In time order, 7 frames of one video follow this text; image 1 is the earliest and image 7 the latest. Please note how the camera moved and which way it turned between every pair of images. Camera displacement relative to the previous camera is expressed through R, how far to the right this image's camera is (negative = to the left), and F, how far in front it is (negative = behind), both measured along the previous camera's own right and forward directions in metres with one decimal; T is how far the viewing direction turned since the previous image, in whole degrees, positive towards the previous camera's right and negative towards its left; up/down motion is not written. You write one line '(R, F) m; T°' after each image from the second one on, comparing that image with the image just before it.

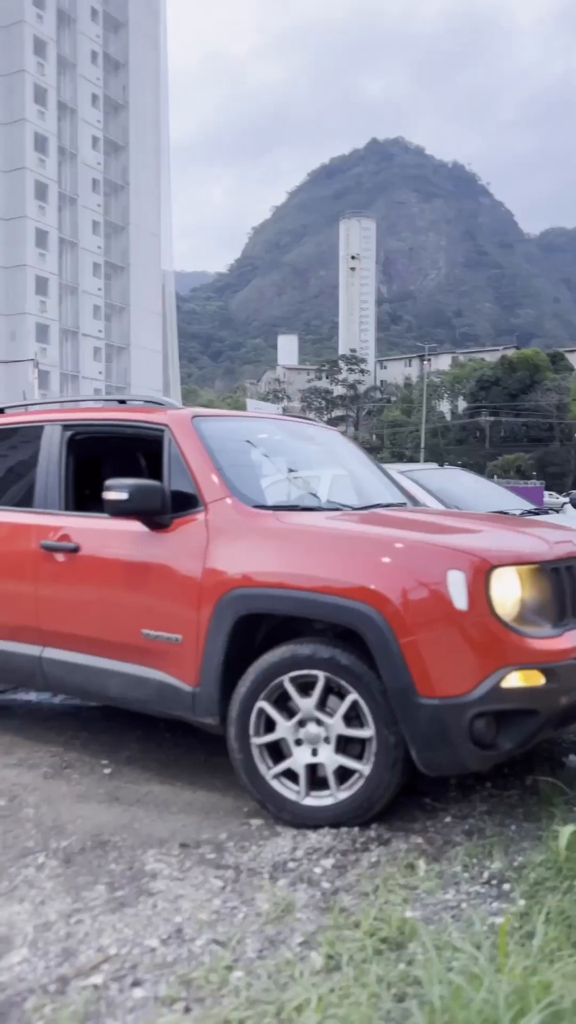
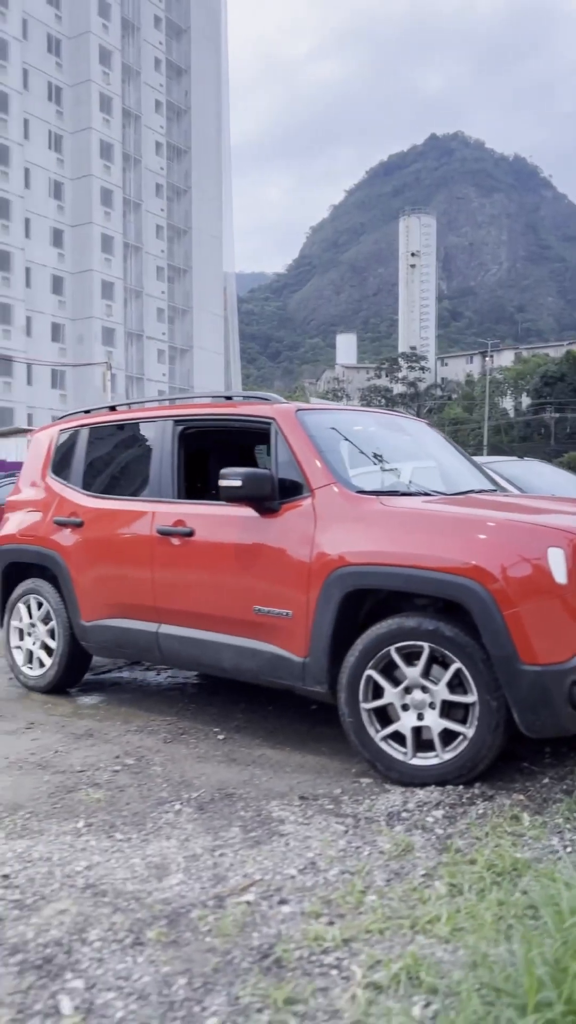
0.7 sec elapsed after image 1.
(-0.2, -0.3) m; -4°
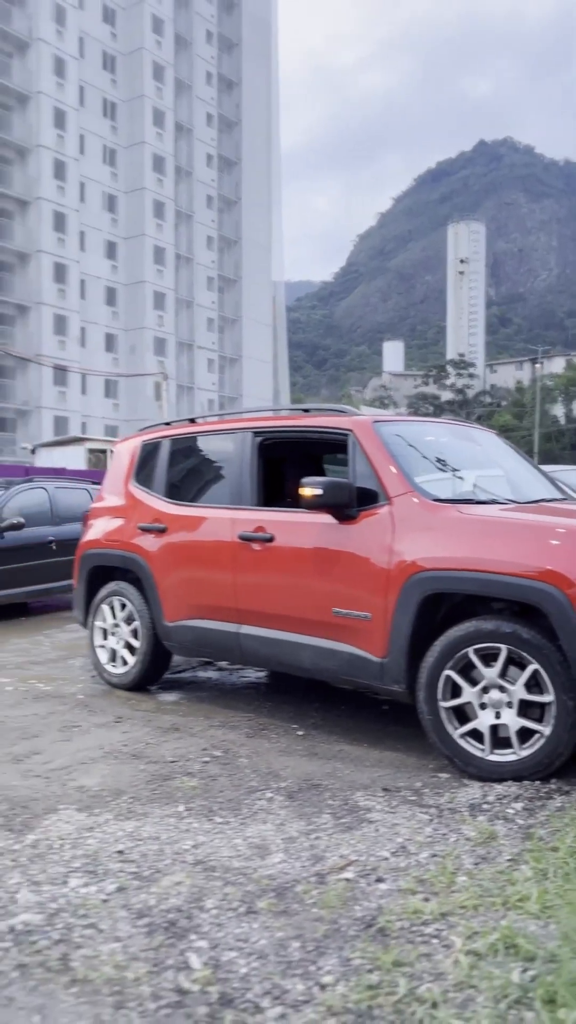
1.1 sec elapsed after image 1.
(-0.2, -0.2) m; -3°
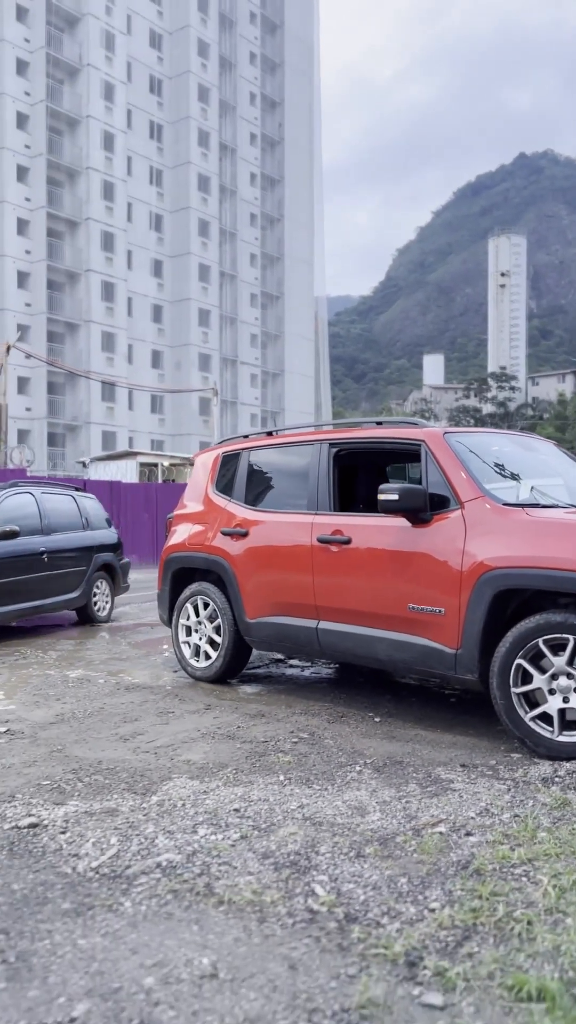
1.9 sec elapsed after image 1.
(-0.2, -0.4) m; -3°
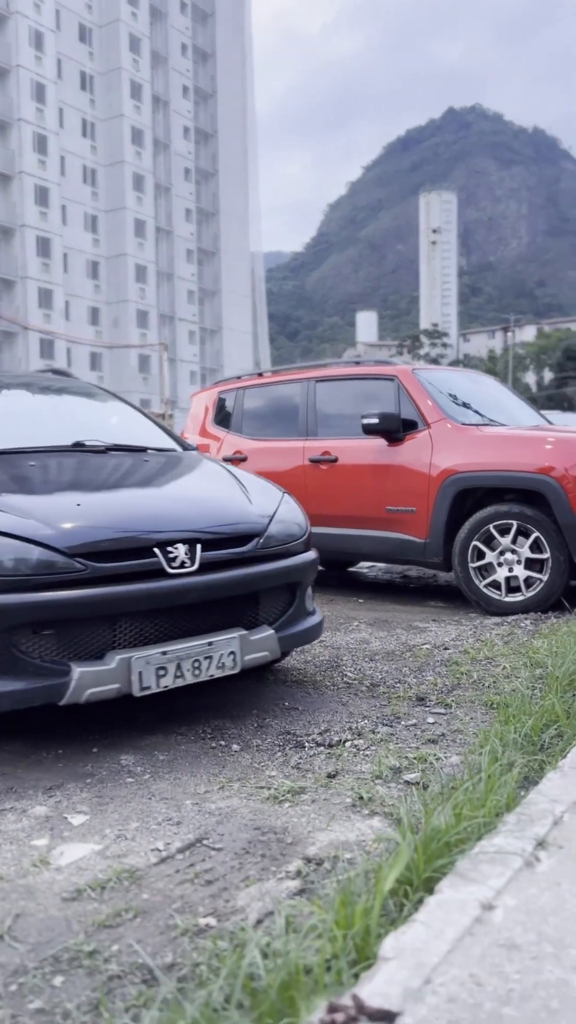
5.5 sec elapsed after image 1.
(-0.5, -1.2) m; +4°
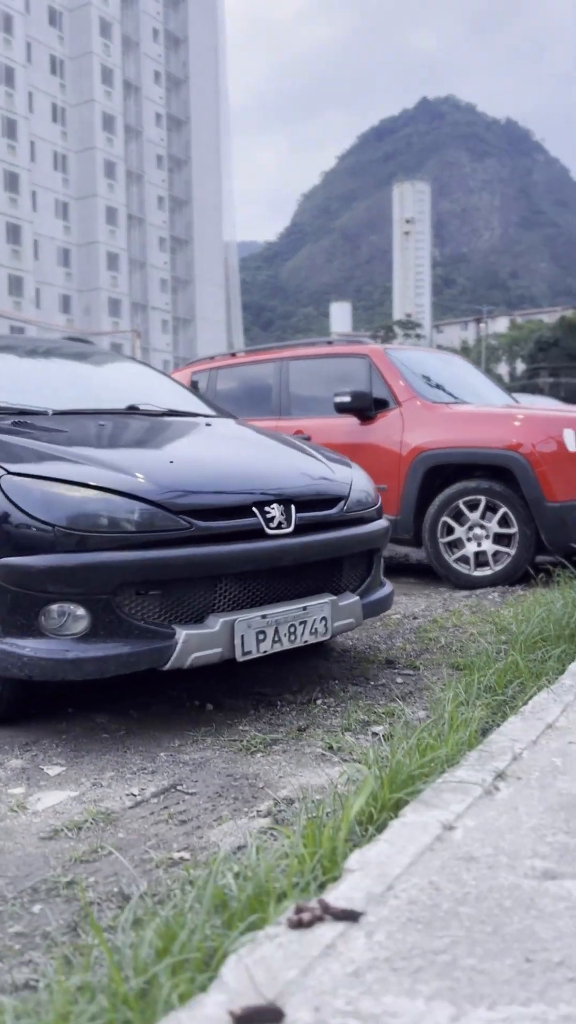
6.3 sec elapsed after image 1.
(0.0, -0.1) m; +2°
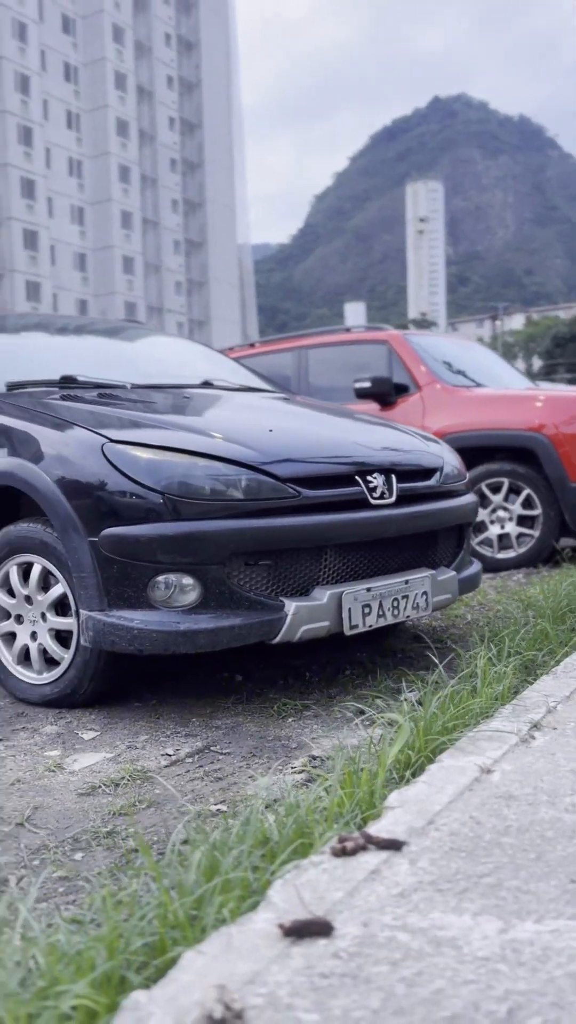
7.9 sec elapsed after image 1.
(0.0, 0.0) m; -1°
